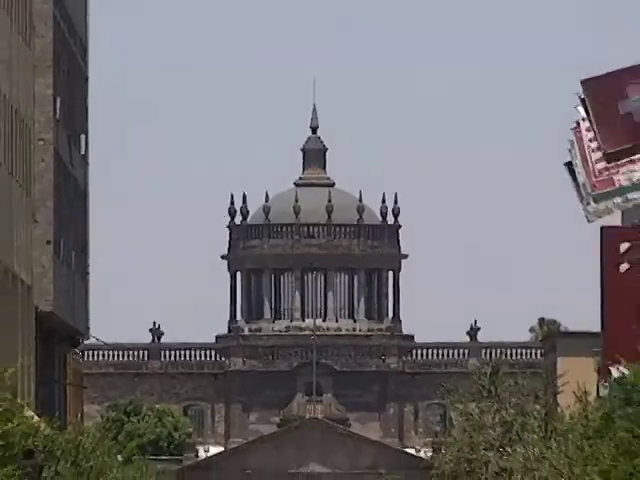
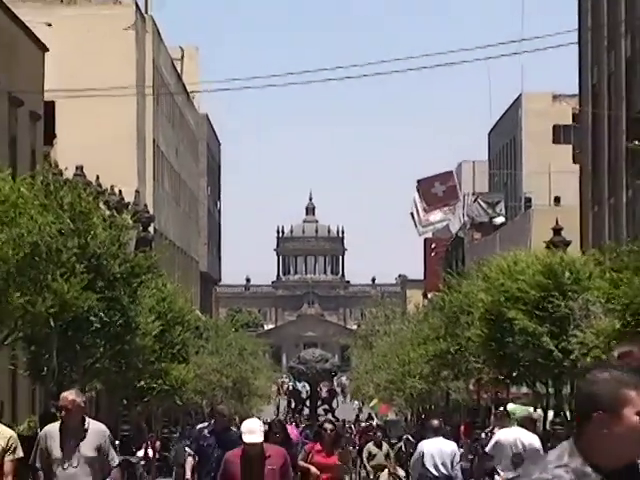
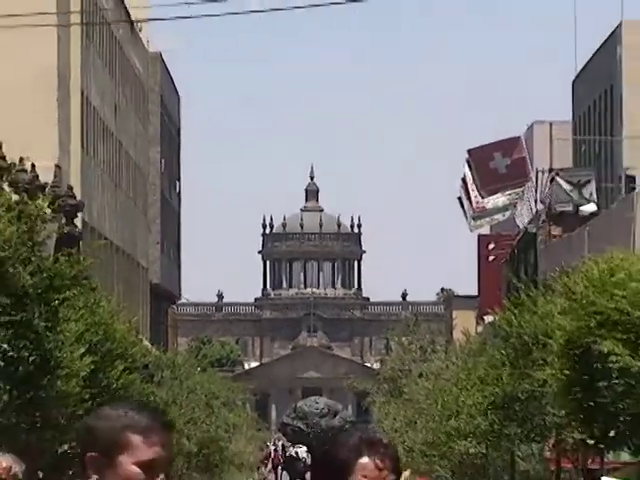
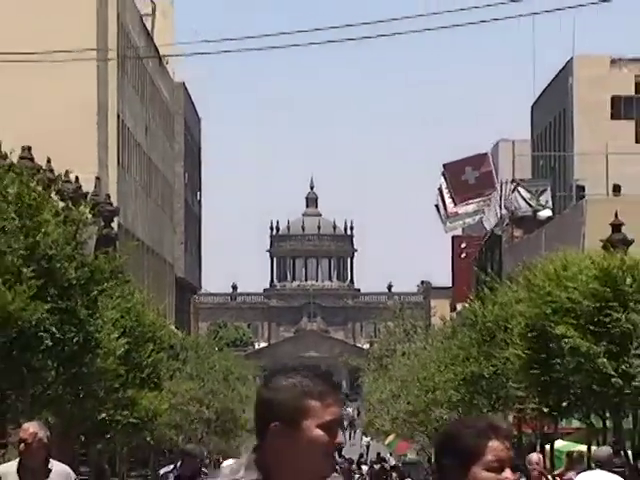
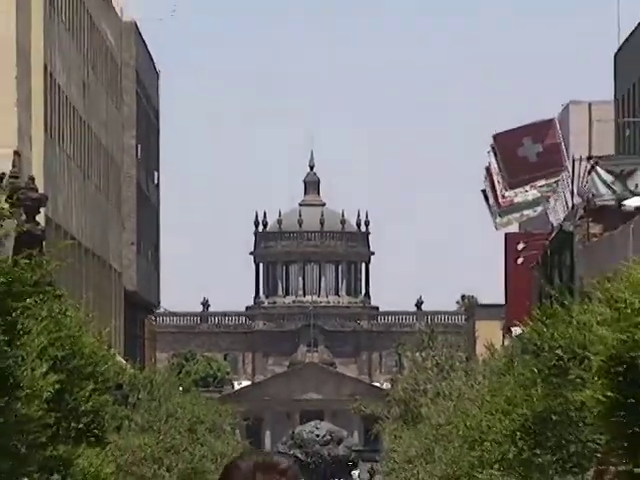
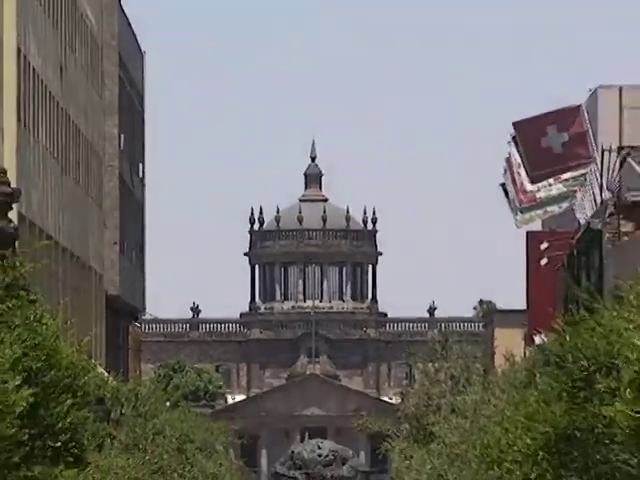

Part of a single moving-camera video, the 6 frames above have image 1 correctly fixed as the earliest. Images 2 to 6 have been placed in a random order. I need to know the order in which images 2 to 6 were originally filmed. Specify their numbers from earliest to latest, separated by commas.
6, 5, 3, 4, 2
